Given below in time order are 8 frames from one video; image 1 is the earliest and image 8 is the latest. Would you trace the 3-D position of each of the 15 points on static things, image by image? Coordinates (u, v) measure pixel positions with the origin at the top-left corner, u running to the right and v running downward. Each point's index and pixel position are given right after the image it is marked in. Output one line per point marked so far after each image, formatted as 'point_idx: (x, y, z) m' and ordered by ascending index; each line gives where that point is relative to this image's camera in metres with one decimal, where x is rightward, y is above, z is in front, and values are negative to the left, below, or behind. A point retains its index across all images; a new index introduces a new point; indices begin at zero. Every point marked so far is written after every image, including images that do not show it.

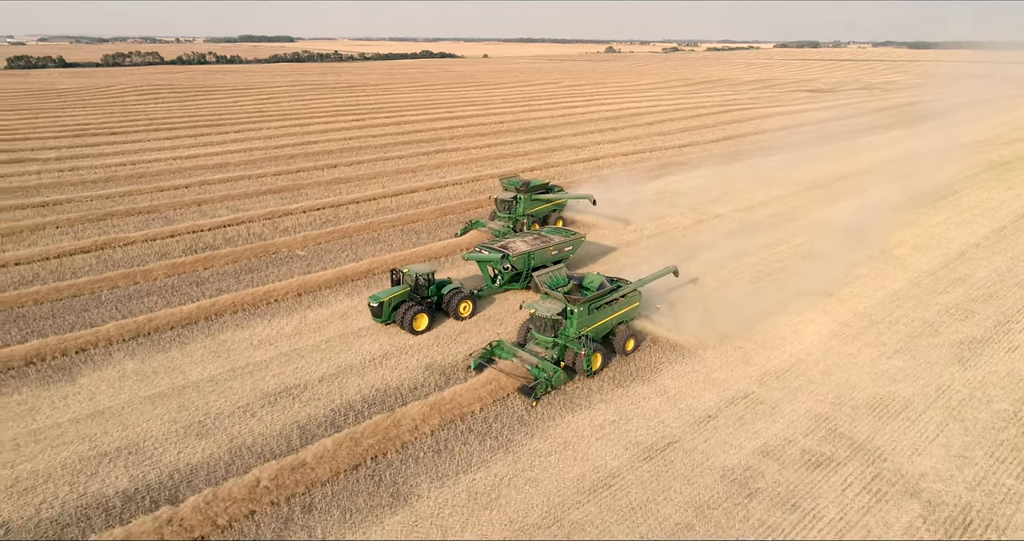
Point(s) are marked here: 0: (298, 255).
0: (-5.0, +0.3, +16.9) m
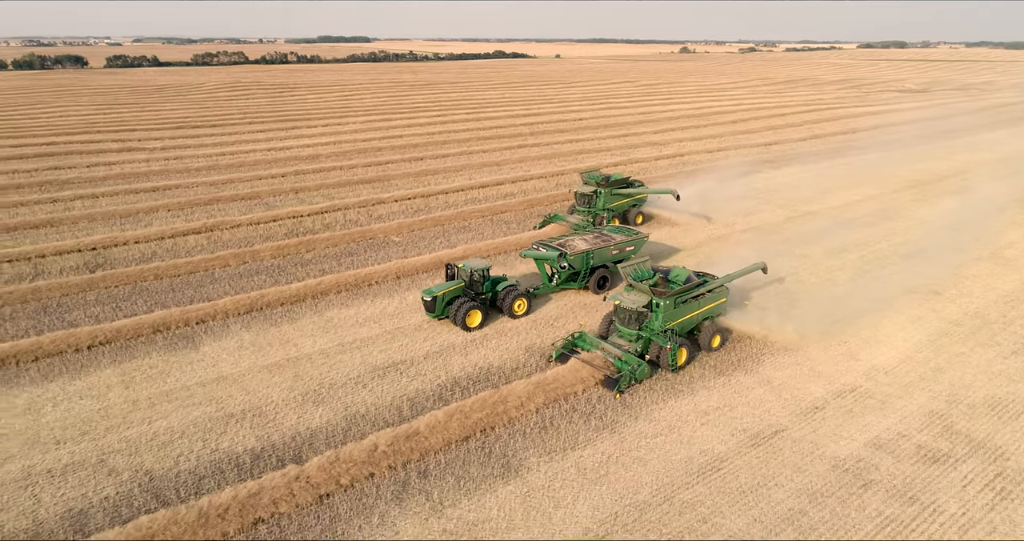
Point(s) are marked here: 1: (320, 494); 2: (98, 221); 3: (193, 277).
0: (-2.9, +0.7, +17.4) m
1: (-2.2, -2.5, +8.0) m
2: (-10.8, +1.3, +18.7) m
3: (-6.6, -0.1, +14.9) m
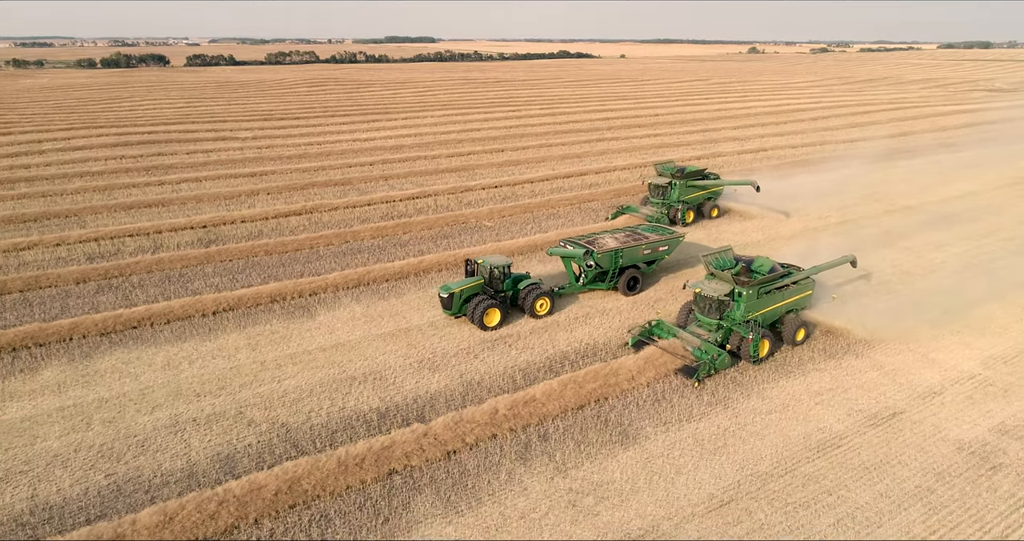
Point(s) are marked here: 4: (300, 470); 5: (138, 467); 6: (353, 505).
0: (-0.7, +1.1, +17.8) m
1: (-0.8, -2.1, +8.4) m
2: (-8.5, +1.9, +19.7) m
3: (-4.6, +0.4, +15.6) m
4: (-2.4, -2.2, +7.9) m
5: (-4.2, -2.2, +8.2) m
6: (-1.7, -2.5, +7.5) m
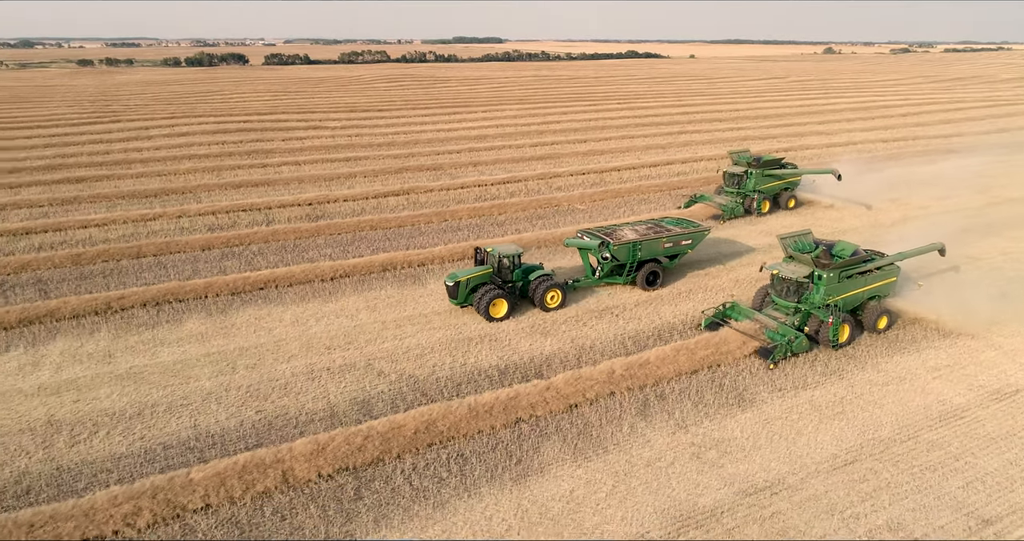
0: (+1.7, +1.6, +18.1) m
1: (+0.7, -1.6, +8.7) m
2: (-5.9, +2.5, +20.7) m
3: (-2.5, +0.9, +16.3) m
4: (-0.9, -1.7, +8.4) m
5: (-2.8, -1.7, +8.8) m
6: (-0.3, -2.0, +8.0) m
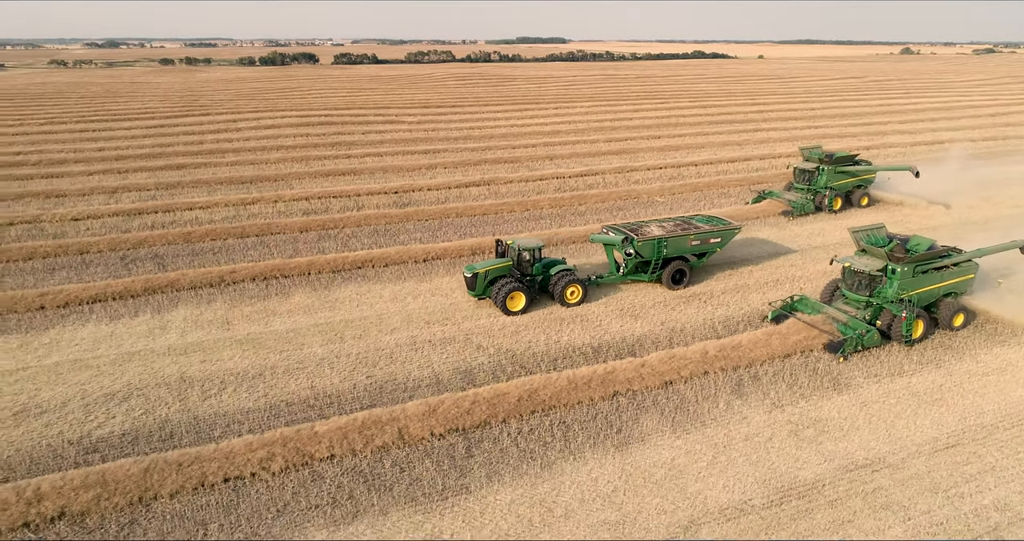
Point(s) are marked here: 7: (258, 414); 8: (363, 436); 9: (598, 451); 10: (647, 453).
0: (+3.7, +1.8, +18.2) m
1: (+1.9, -1.4, +9.0) m
2: (-3.6, +2.9, +21.4) m
3: (-0.6, +1.2, +16.8) m
4: (+0.3, -1.4, +8.8) m
5: (-1.6, -1.3, +9.4) m
6: (+0.9, -1.7, +8.3) m
7: (-2.9, -1.7, +8.3) m
8: (-1.6, -1.8, +7.7) m
9: (+0.9, -1.9, +7.8) m
10: (+1.5, -2.0, +7.7) m
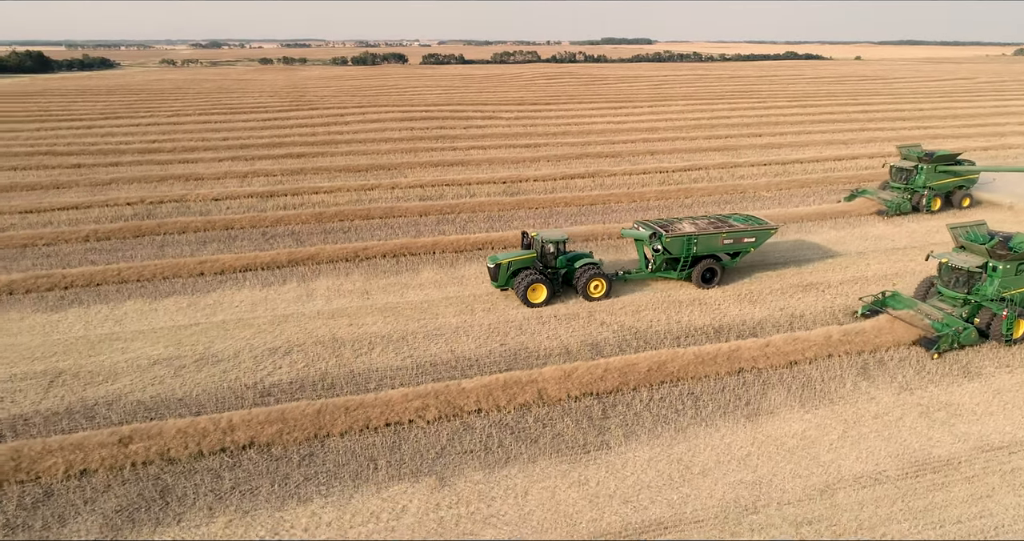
0: (+6.4, +1.9, +18.3) m
1: (+3.6, -1.2, +9.2) m
2: (-0.5, +3.3, +22.2) m
3: (+2.0, +1.5, +17.2) m
4: (+1.9, -1.1, +9.3) m
5: (+0.2, -1.0, +10.0) m
6: (+2.5, -1.4, +8.7) m
7: (-1.3, -1.3, +9.1) m
8: (-0.1, -1.4, +8.4) m
9: (+2.5, -1.7, +8.1) m
10: (+3.0, -1.7, +8.0) m
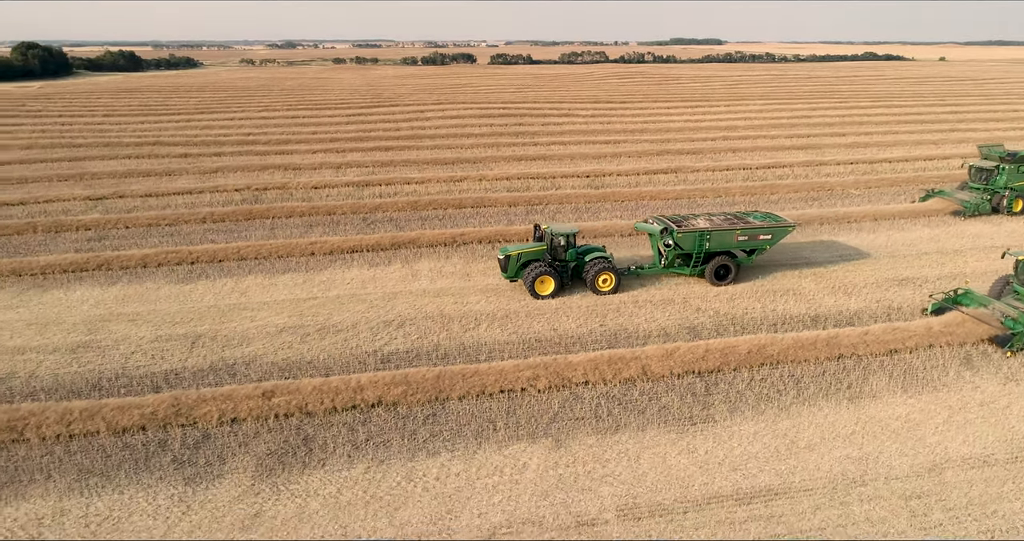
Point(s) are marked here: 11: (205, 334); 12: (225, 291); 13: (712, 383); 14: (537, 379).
0: (+8.6, +1.9, +18.1) m
1: (+4.9, -1.0, +9.4) m
2: (+2.1, +3.5, +22.6) m
3: (+4.1, +1.7, +17.4) m
4: (+3.3, -1.0, +9.5) m
5: (+1.6, -0.8, +10.4) m
6: (+3.8, -1.3, +8.9) m
7: (0.0, -1.0, +9.6) m
8: (+1.2, -1.2, +8.8) m
9: (+3.7, -1.5, +8.3) m
10: (+4.2, -1.6, +8.2) m
11: (-4.3, -0.9, +10.1) m
12: (-4.7, -0.3, +11.7) m
13: (+2.4, -1.4, +8.6) m
14: (+0.3, -1.3, +8.6) m
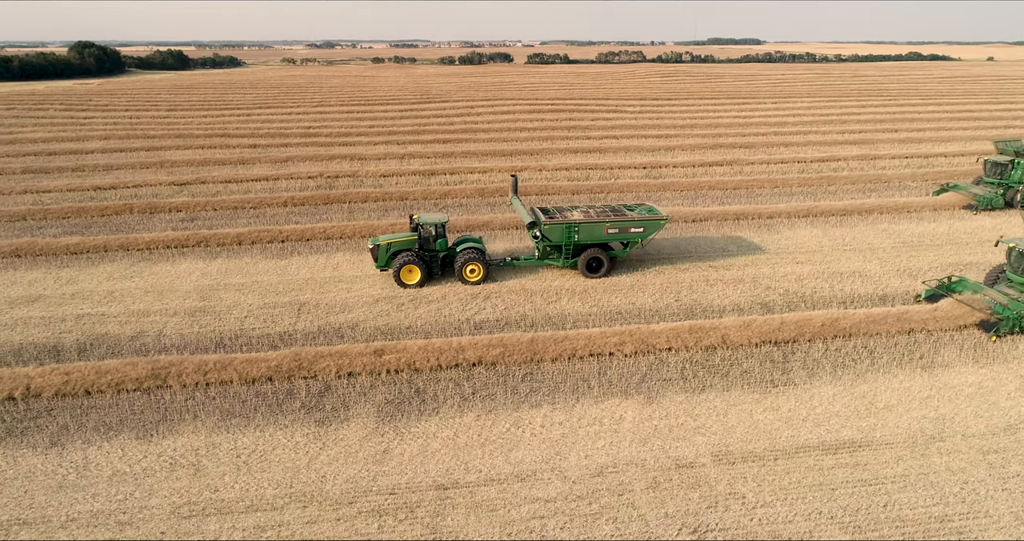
0: (+10.2, +2.2, +18.4) m
1: (+6.1, -0.7, +9.8) m
2: (+3.9, +3.8, +23.1) m
3: (+5.7, +2.0, +17.9) m
4: (+4.5, -0.6, +10.0) m
5: (+2.8, -0.4, +10.9) m
6: (+4.9, -1.0, +9.4) m
7: (+1.2, -0.7, +10.2) m
8: (+2.4, -0.9, +9.4) m
9: (+4.8, -1.2, +8.8) m
10: (+5.3, -1.3, +8.6) m
11: (-3.1, -0.5, +10.9) m
12: (-3.4, +0.1, +12.6) m
13: (+3.5, -1.0, +9.1) m
14: (+1.4, -0.9, +9.2) m
